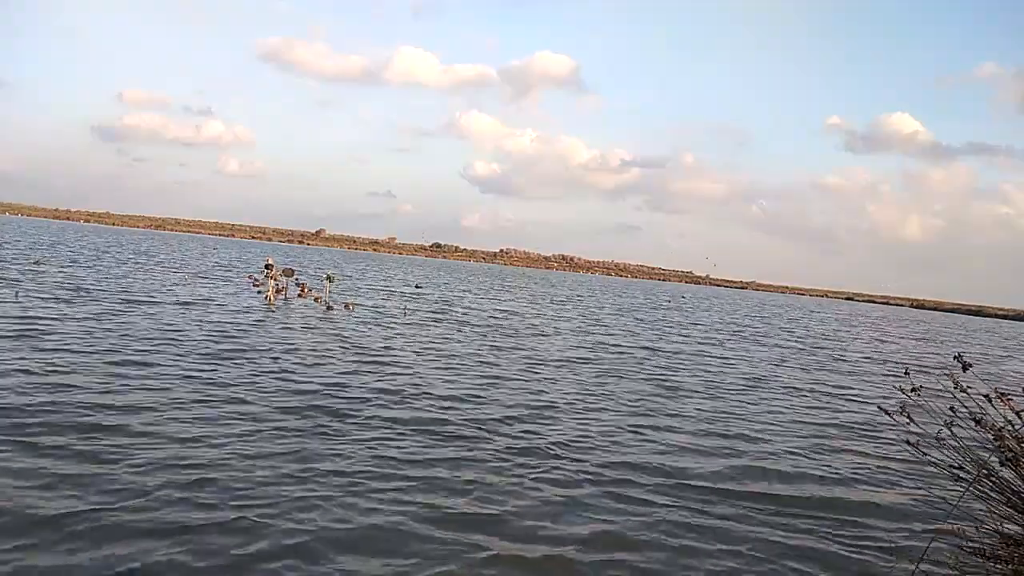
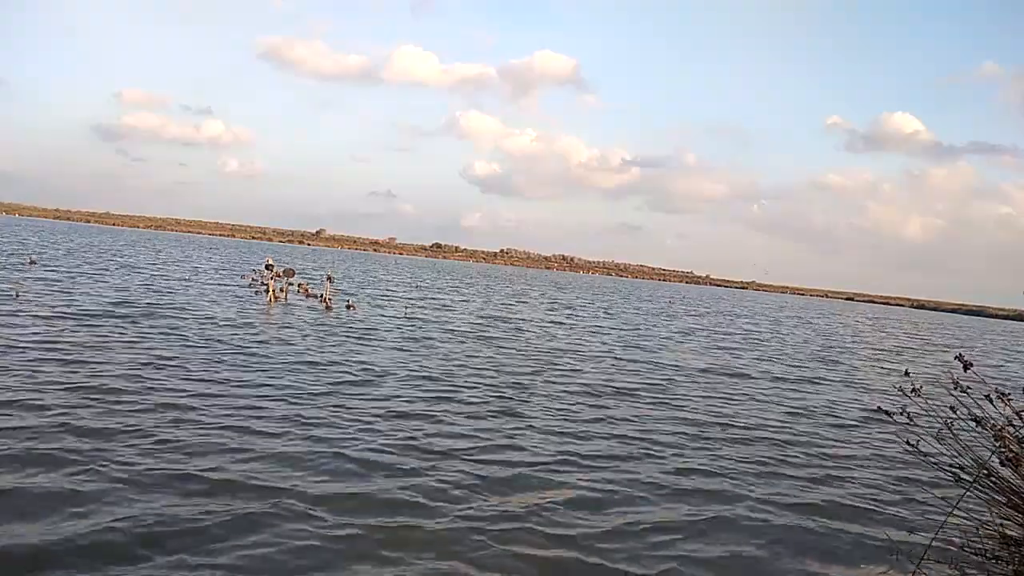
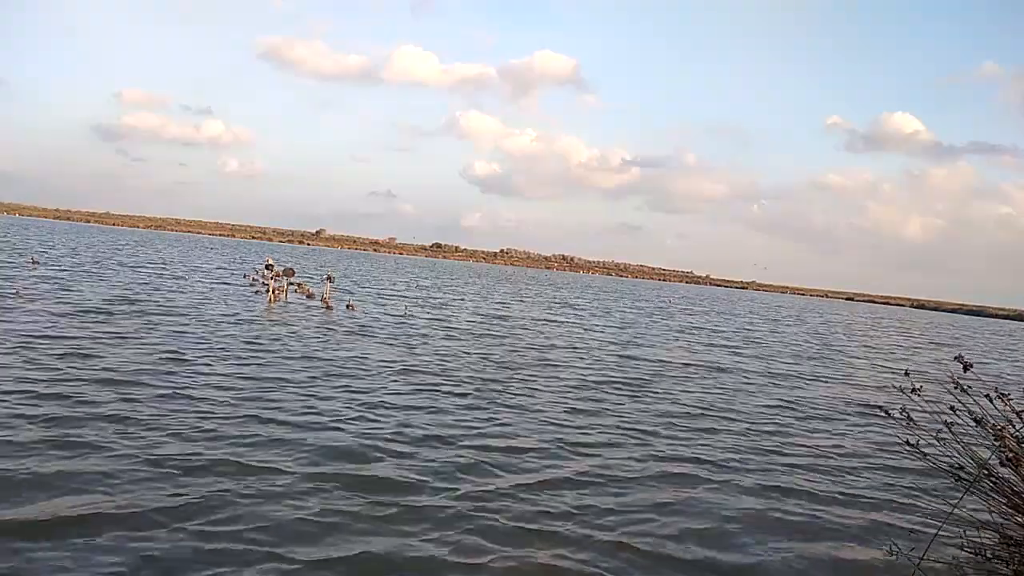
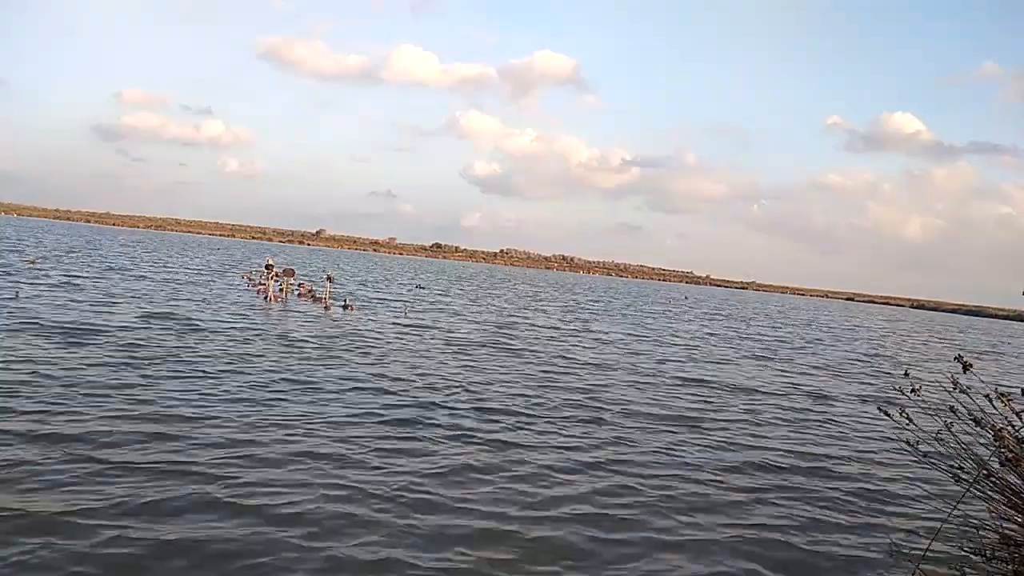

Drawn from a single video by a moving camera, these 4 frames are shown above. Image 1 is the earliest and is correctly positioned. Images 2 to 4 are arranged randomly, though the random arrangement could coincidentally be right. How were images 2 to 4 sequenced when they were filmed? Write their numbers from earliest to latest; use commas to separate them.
3, 2, 4
